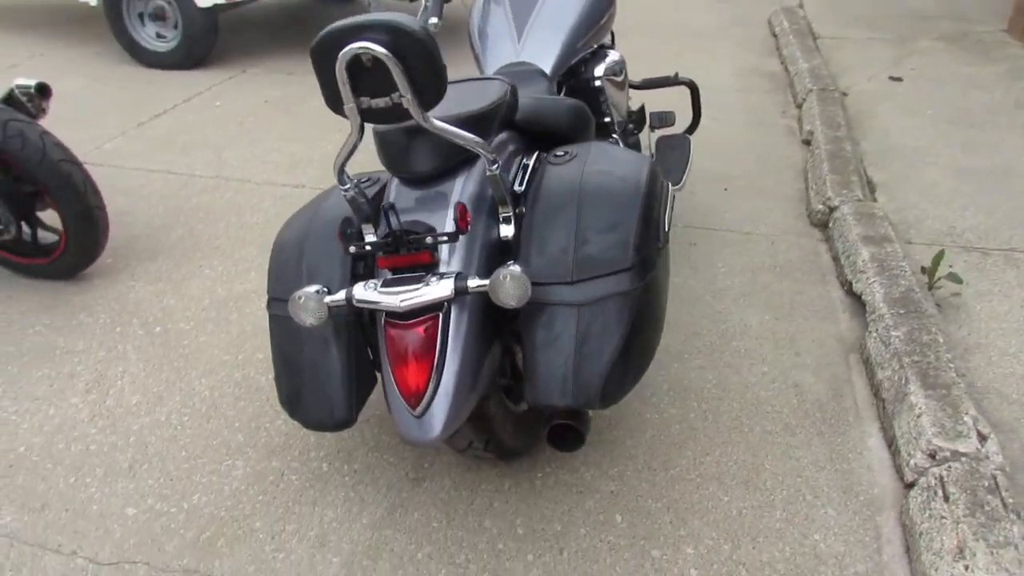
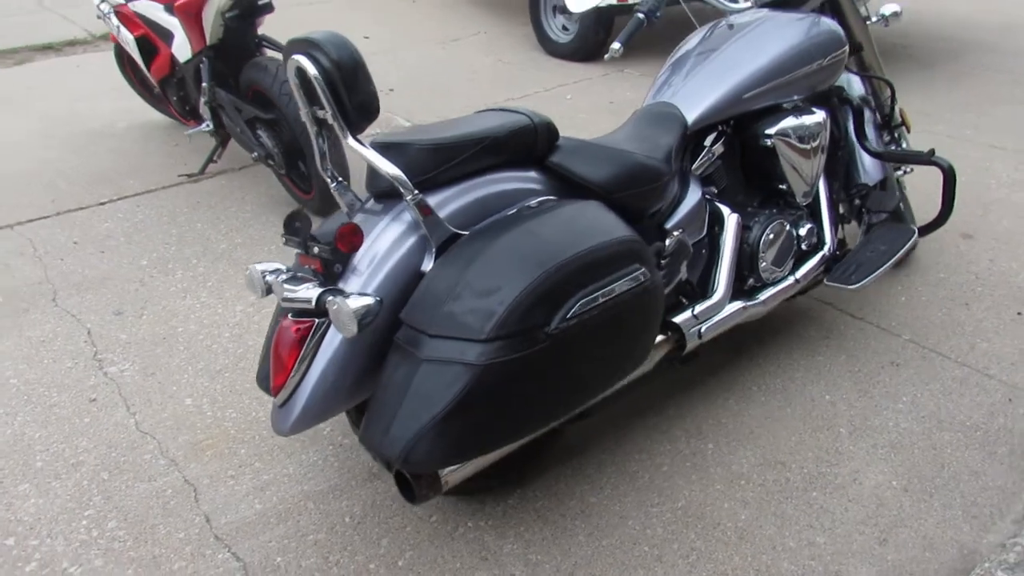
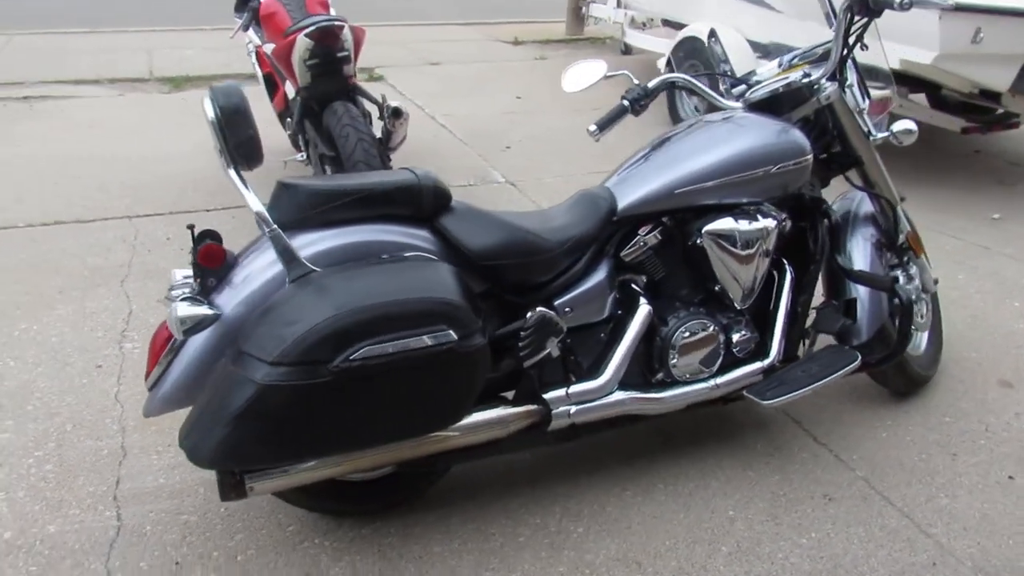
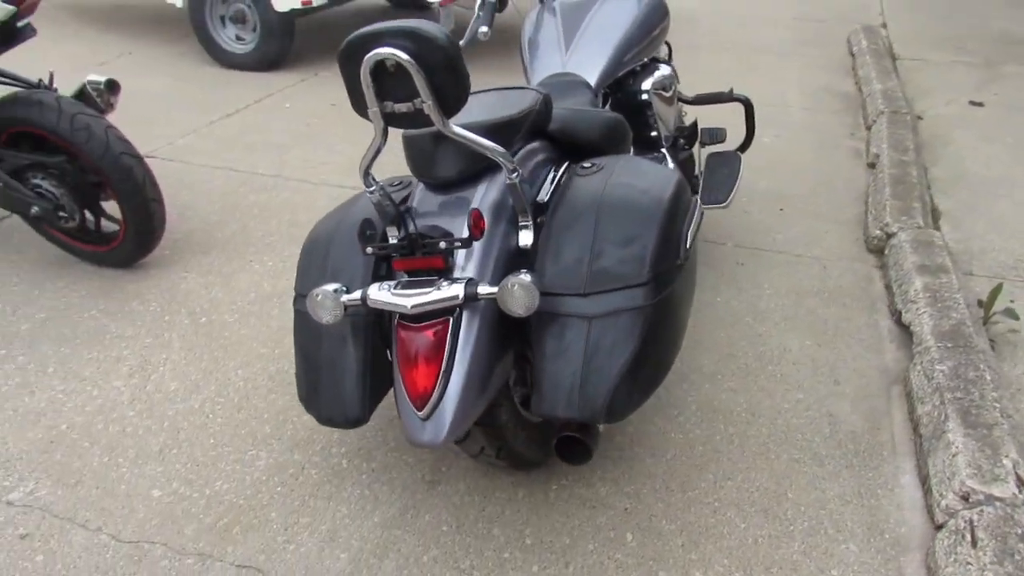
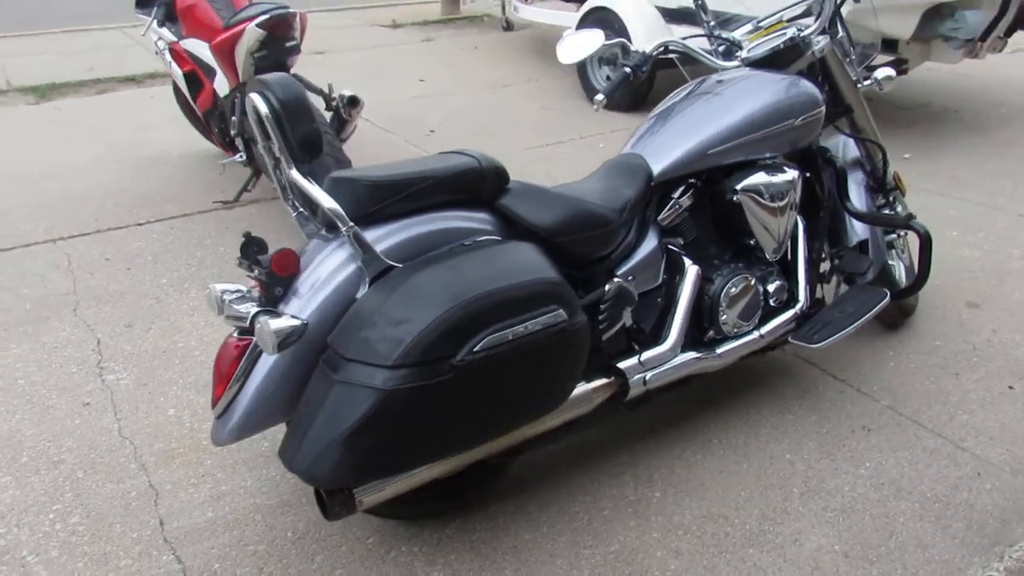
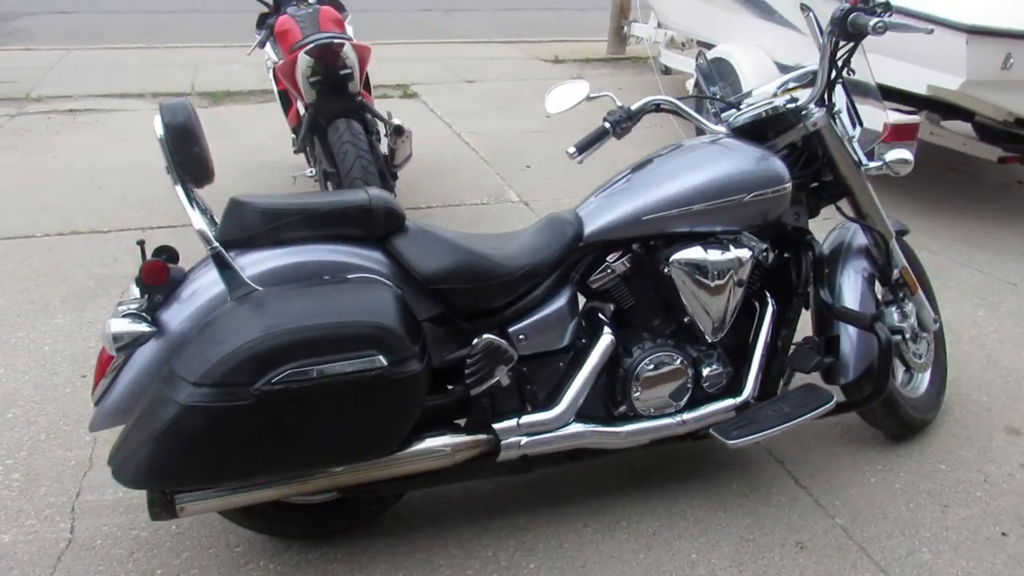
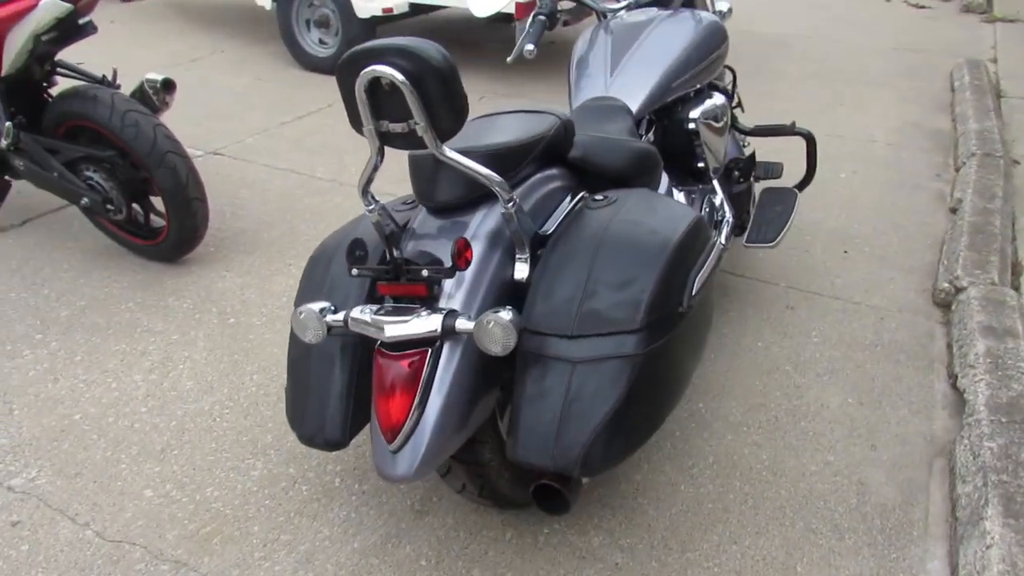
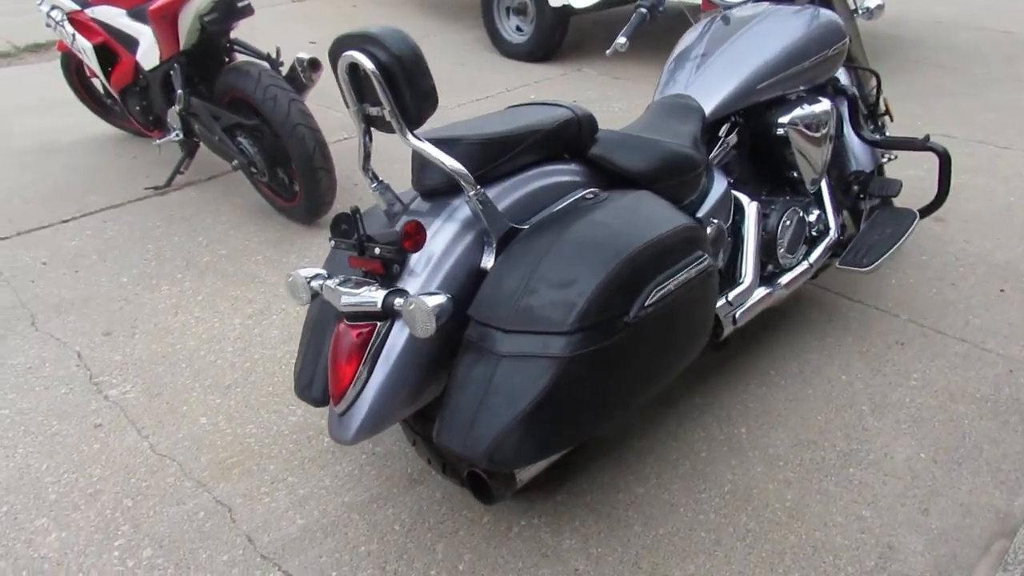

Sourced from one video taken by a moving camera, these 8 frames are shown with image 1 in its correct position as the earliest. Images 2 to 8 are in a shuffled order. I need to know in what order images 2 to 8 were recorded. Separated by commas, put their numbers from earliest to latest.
4, 7, 8, 2, 5, 3, 6
